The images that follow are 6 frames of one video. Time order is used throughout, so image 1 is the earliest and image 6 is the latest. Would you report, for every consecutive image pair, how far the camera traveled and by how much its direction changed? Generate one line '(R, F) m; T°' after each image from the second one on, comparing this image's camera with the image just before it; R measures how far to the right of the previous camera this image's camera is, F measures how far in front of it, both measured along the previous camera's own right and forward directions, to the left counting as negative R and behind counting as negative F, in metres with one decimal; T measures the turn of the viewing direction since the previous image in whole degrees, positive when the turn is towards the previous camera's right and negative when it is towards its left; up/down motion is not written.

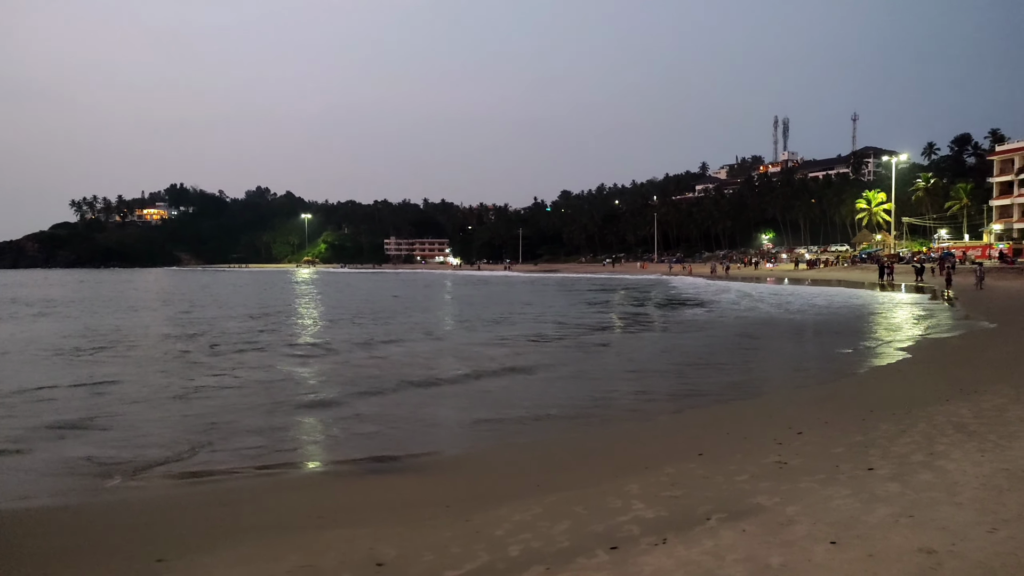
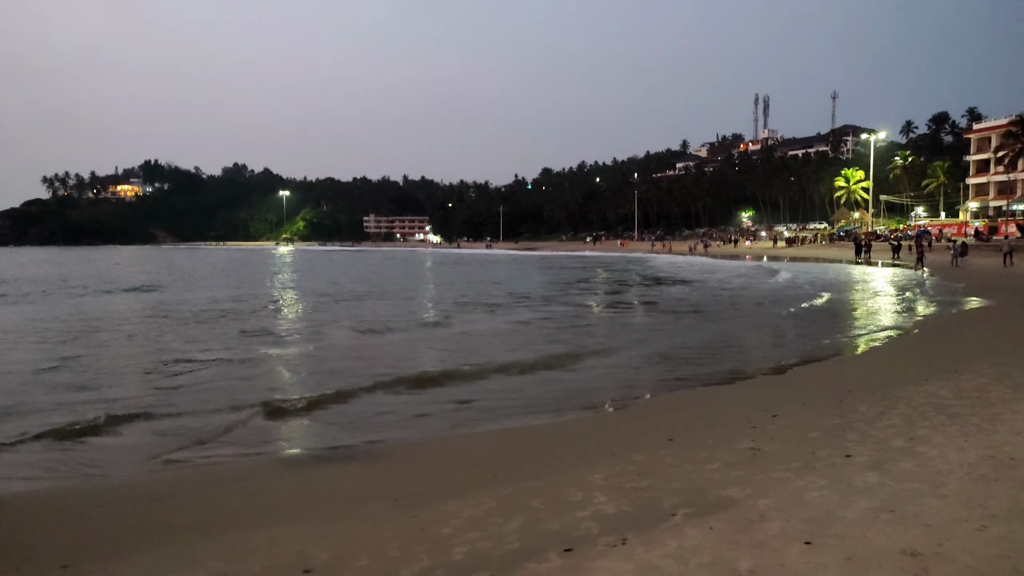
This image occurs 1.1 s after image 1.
(+0.2, +0.5) m; +2°
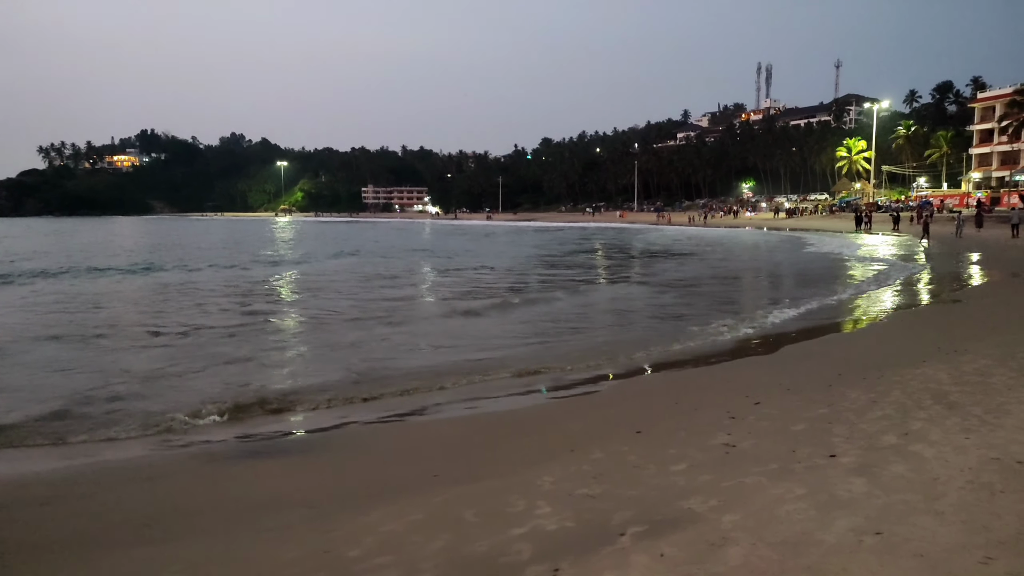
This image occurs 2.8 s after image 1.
(+0.4, +0.7) m; 0°
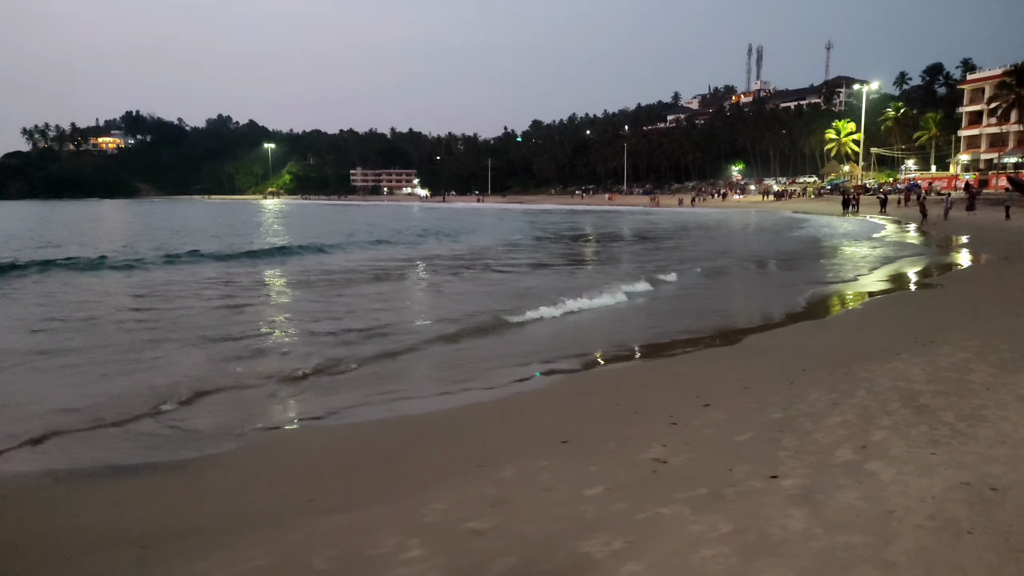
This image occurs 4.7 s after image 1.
(+0.6, +0.8) m; +1°
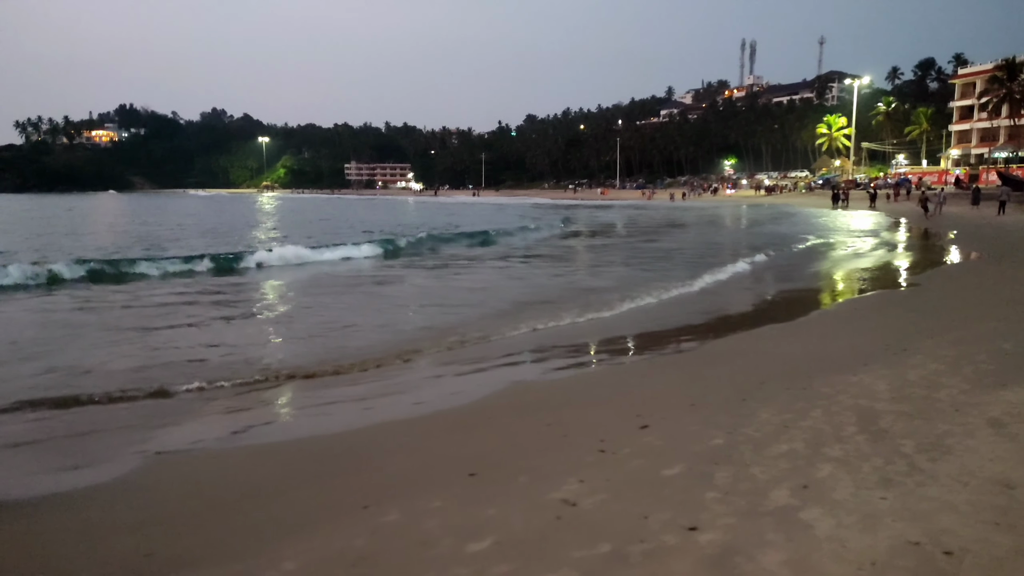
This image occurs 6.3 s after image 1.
(+0.6, +0.7) m; +1°
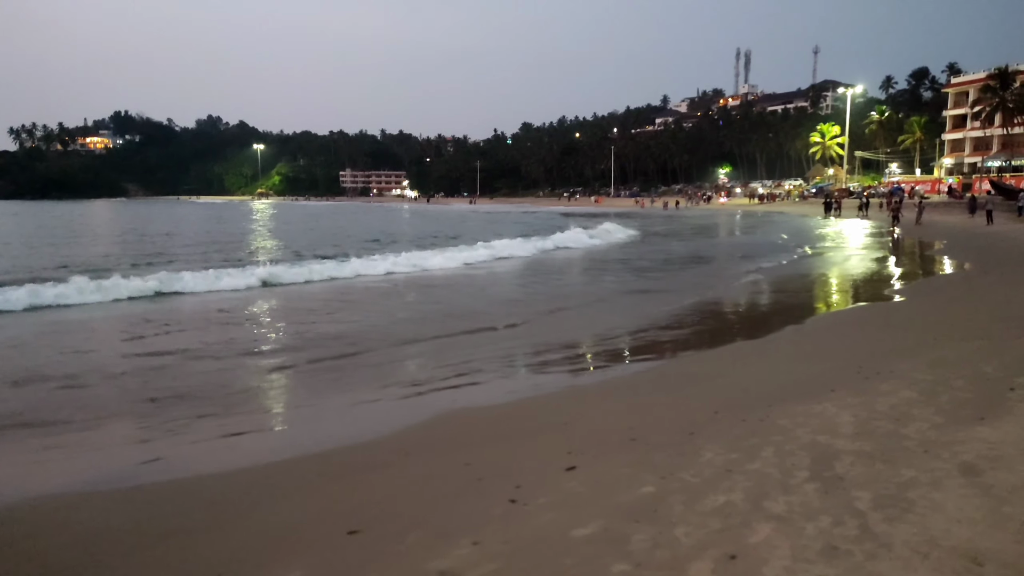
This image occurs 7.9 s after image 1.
(+0.6, +0.7) m; 0°
